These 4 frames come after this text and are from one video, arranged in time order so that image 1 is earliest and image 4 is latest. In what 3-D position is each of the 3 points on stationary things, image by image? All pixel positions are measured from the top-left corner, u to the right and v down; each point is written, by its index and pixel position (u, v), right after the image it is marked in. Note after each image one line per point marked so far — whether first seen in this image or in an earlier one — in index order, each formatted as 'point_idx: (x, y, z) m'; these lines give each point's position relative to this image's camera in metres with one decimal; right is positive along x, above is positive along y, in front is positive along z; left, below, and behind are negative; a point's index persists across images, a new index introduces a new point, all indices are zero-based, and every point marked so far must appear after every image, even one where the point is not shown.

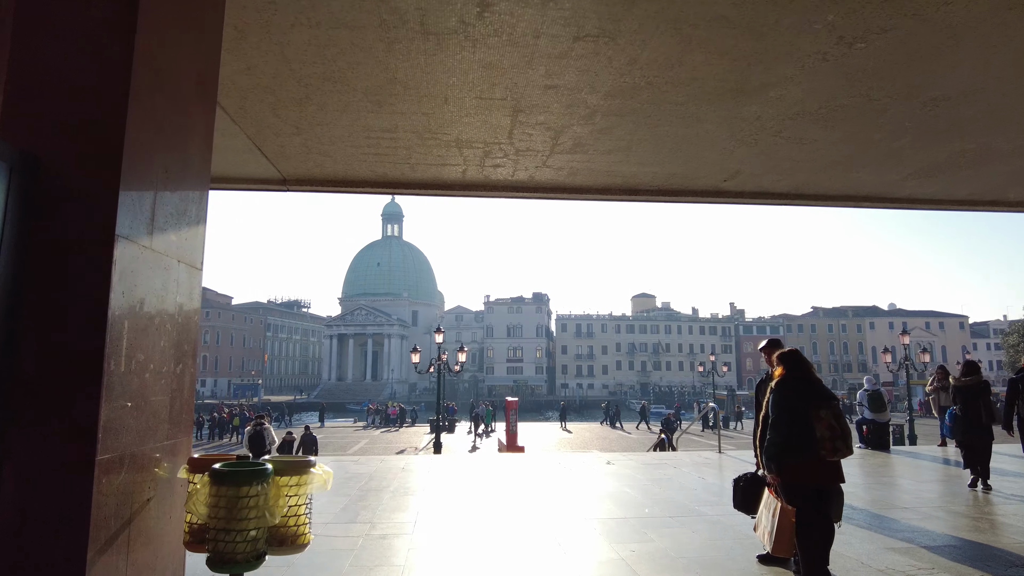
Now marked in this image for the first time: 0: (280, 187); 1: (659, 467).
0: (-3.9, +1.7, +10.4) m
1: (+2.6, -3.2, +10.9) m
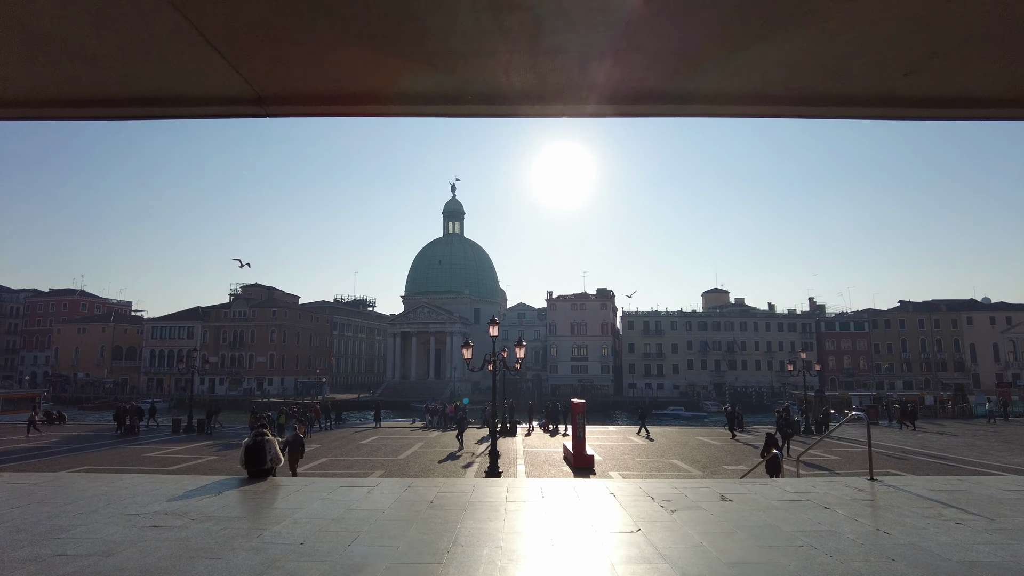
0: (-3.1, +2.2, +7.6) m
1: (+3.5, -2.7, +7.5) m
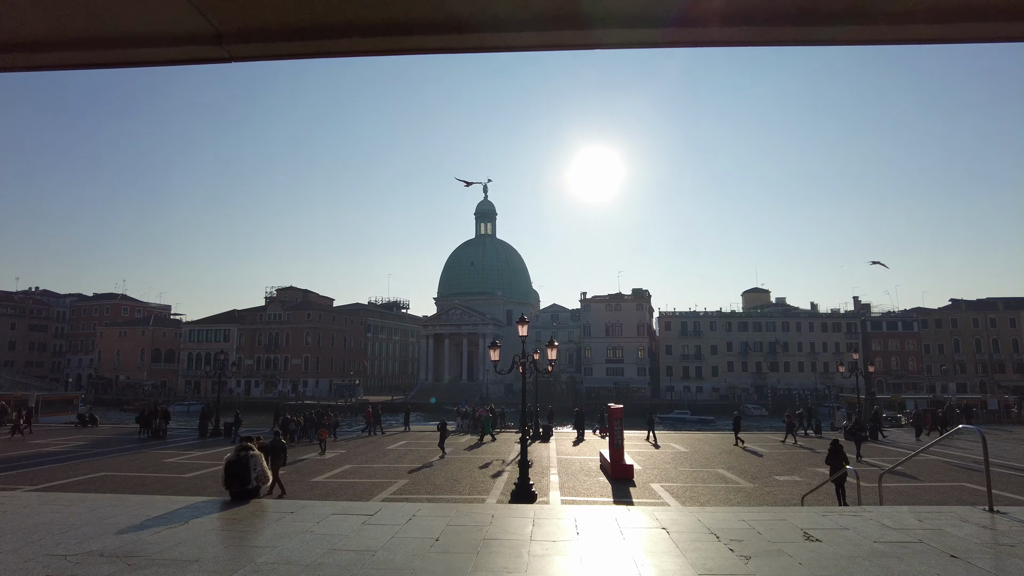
0: (-2.9, +2.3, +6.3) m
1: (+3.8, -2.5, +5.8) m
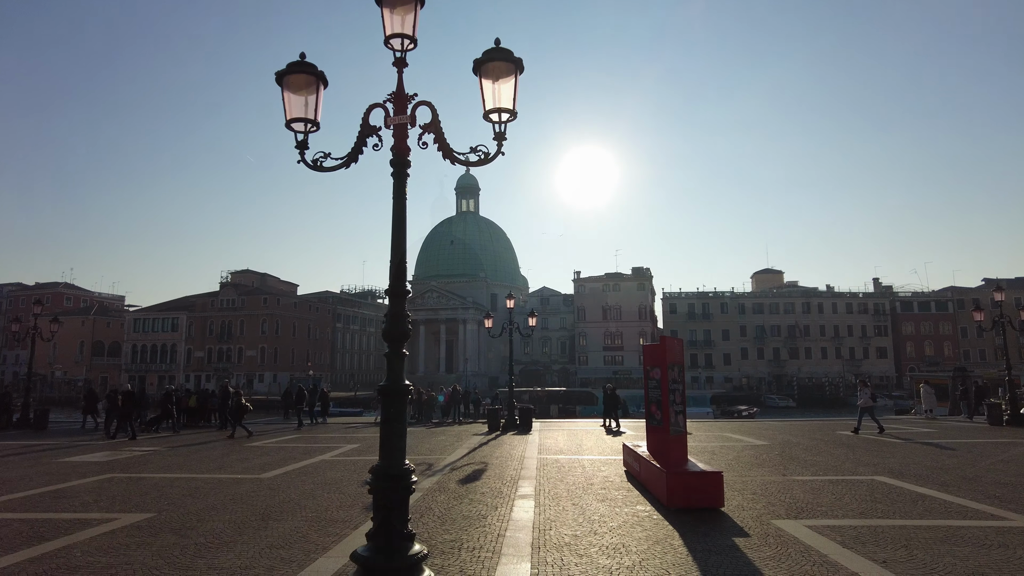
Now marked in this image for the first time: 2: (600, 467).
0: (-4.0, +5.1, -4.0) m
1: (+2.7, +0.4, -4.5) m
2: (+2.4, -4.7, +14.9) m
